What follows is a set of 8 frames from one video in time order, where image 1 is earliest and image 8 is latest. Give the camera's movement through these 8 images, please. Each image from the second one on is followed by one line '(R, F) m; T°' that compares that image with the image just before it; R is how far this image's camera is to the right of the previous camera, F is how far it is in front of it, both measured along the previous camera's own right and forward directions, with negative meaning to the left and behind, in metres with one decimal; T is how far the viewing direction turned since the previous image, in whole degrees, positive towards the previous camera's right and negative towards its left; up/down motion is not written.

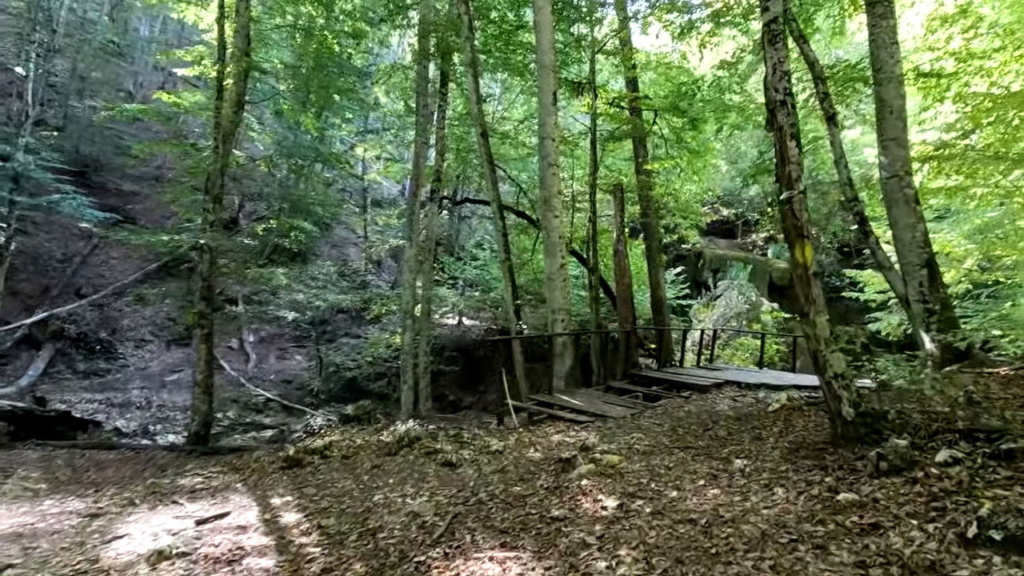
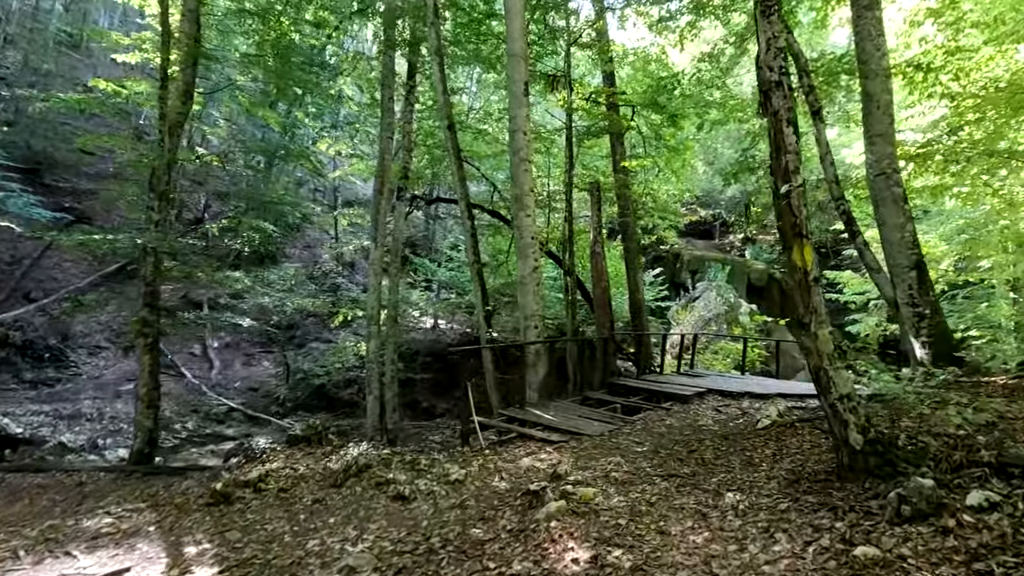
(+0.1, +0.6) m; +2°
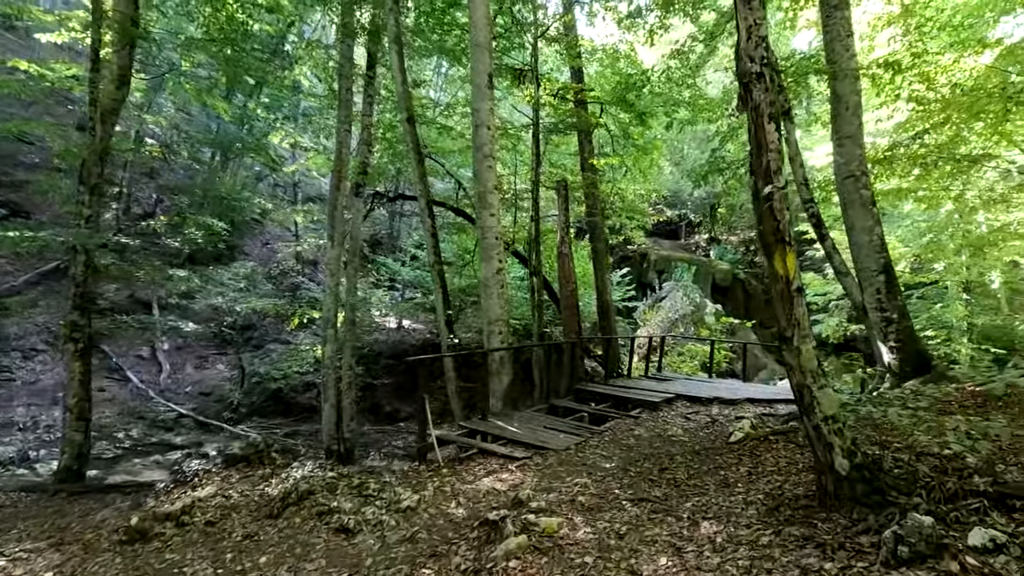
(+0.1, +0.4) m; +3°
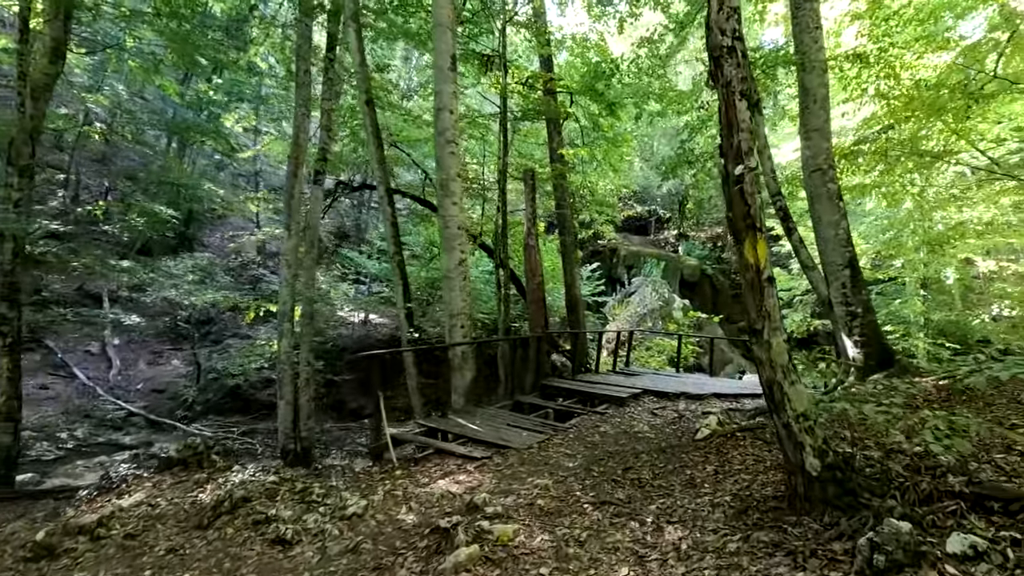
(+0.1, +0.3) m; +3°
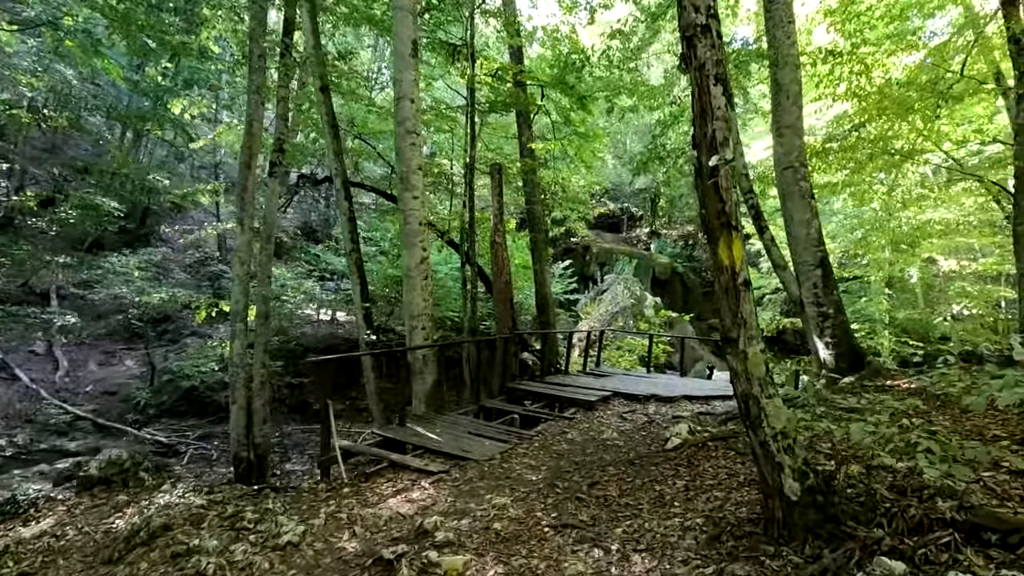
(+0.1, +0.3) m; +3°
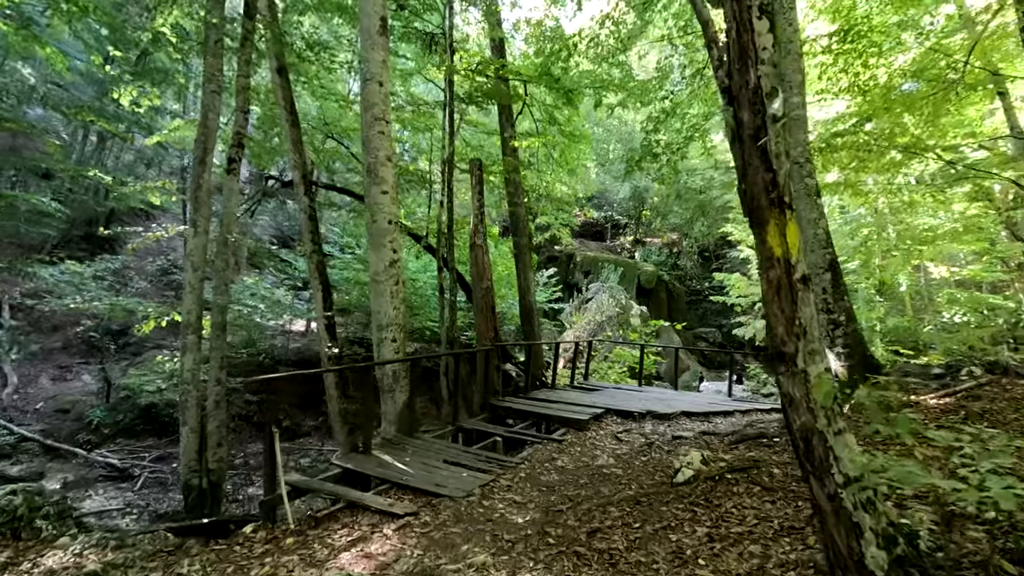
(0.0, +0.7) m; +2°
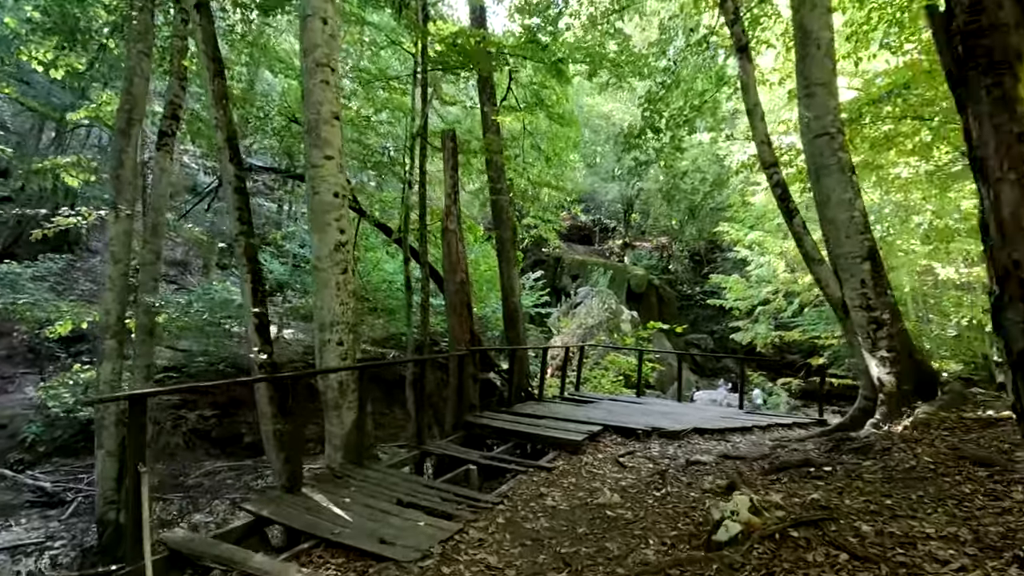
(+0.1, +1.1) m; +1°
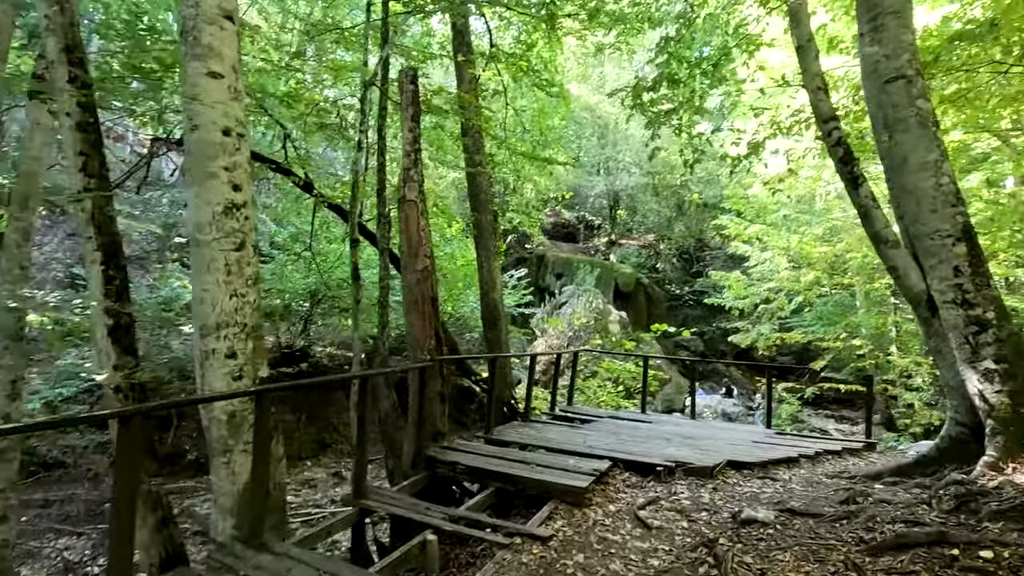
(0.0, +1.4) m; +2°
